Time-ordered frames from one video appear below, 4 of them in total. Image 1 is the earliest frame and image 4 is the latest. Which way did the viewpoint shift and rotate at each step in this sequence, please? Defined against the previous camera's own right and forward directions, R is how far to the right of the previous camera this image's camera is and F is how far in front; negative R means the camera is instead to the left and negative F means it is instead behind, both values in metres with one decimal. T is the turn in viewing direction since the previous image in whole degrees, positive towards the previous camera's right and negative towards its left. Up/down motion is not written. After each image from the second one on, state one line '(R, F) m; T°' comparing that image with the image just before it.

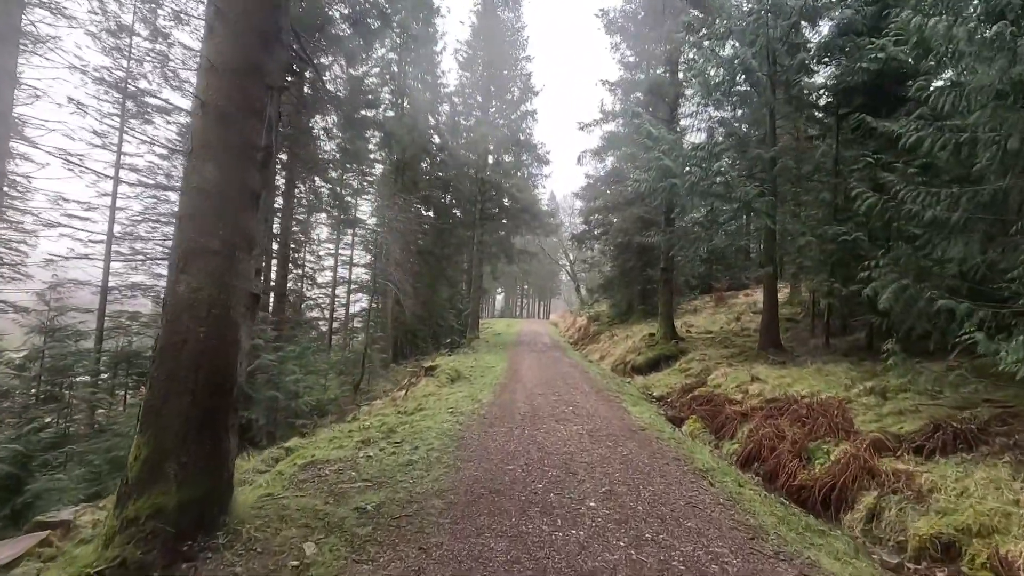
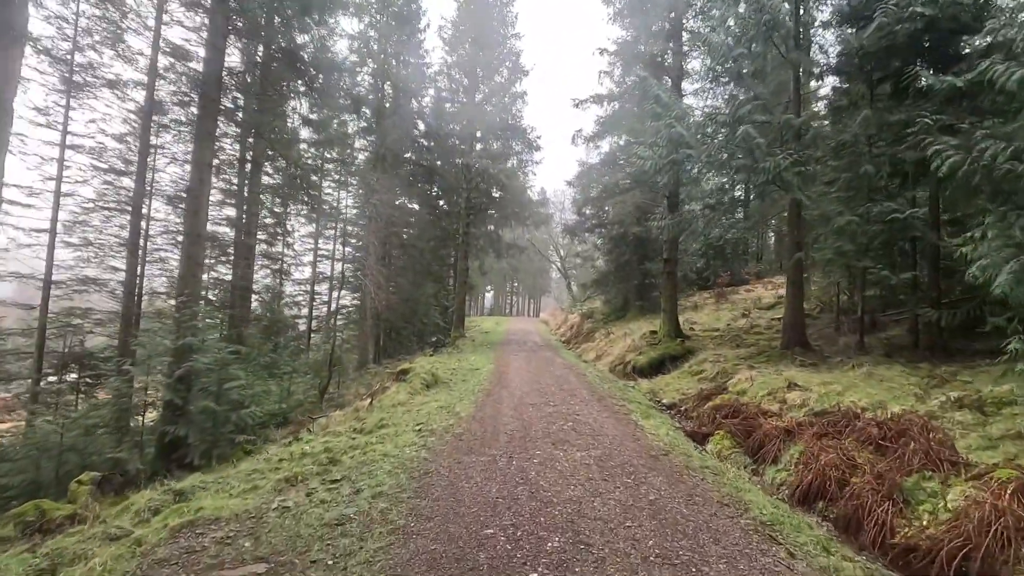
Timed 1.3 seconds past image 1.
(+0.1, +1.5) m; +1°
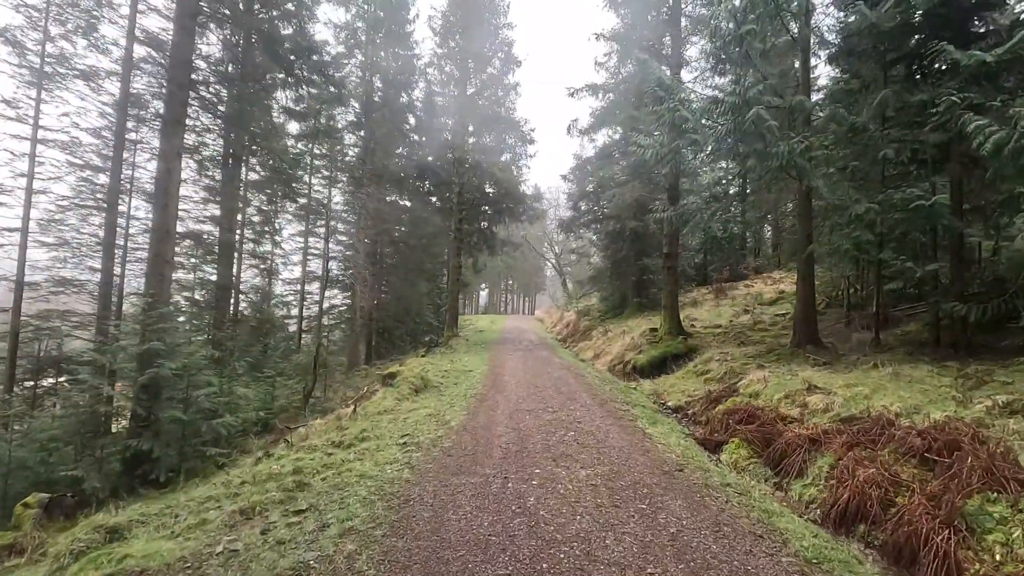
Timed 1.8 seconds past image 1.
(0.0, +0.6) m; +1°
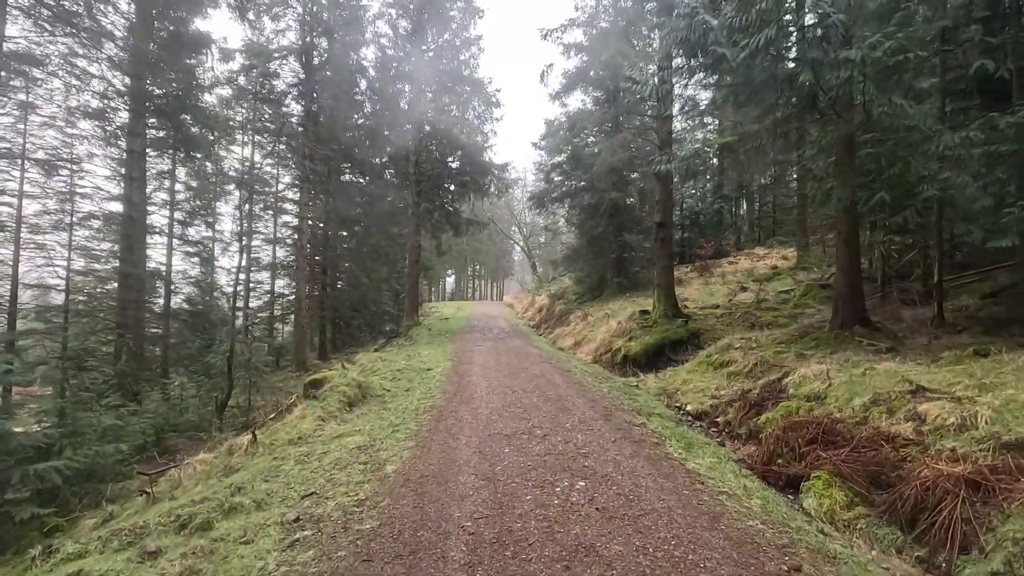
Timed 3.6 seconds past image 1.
(0.0, +2.2) m; +3°
